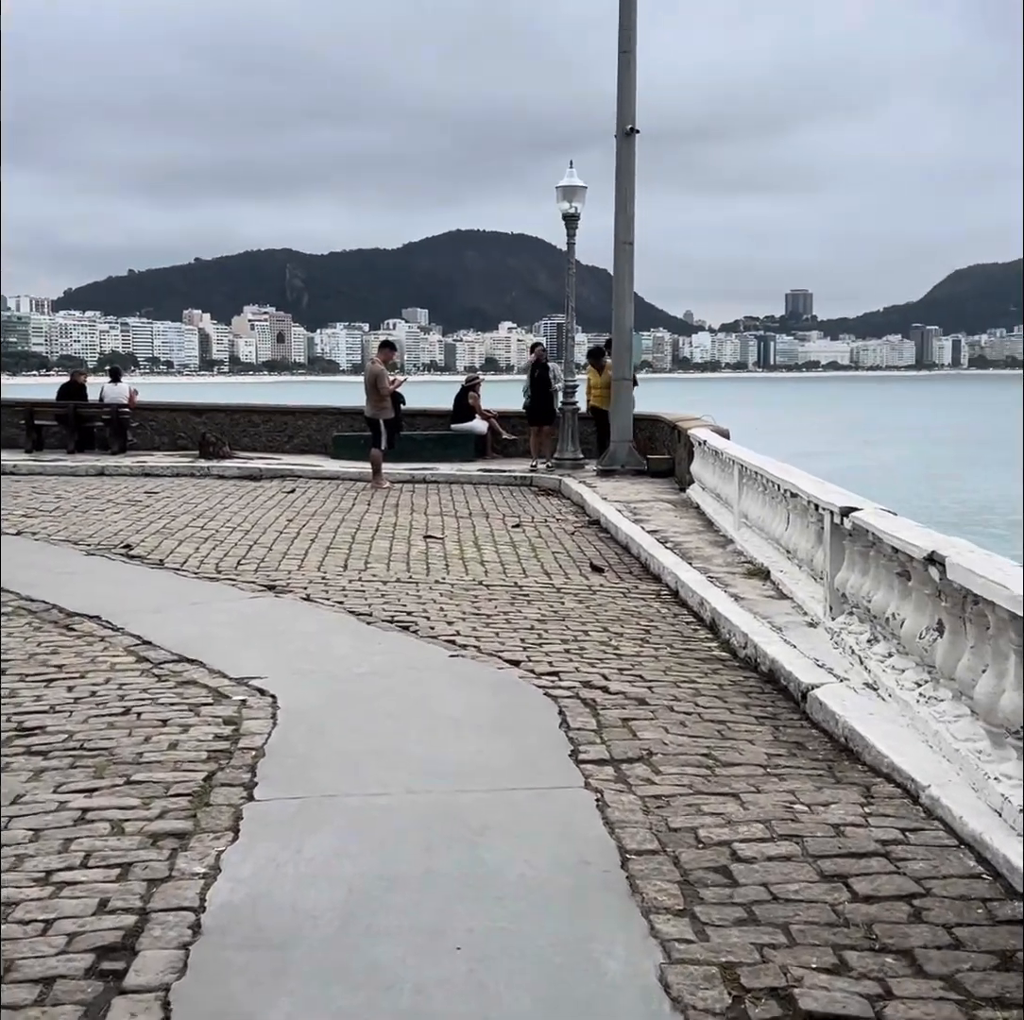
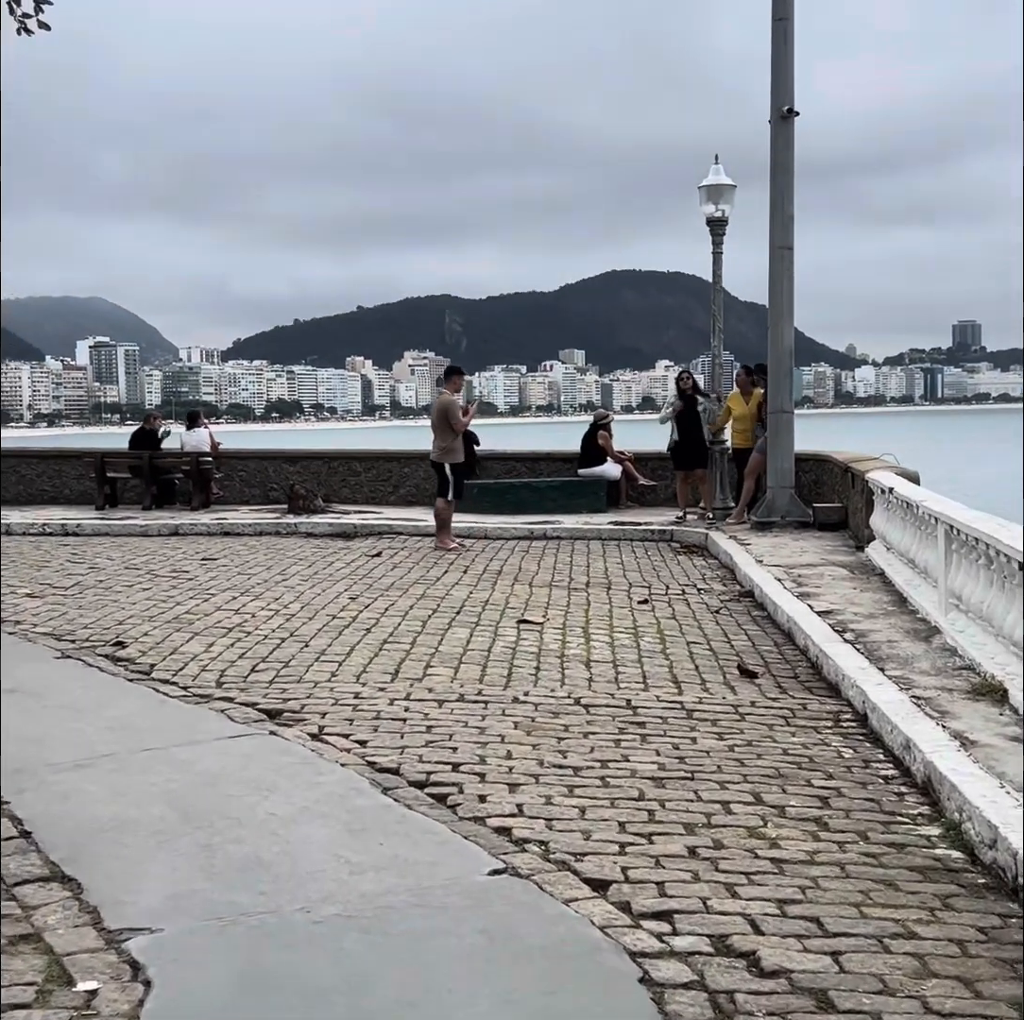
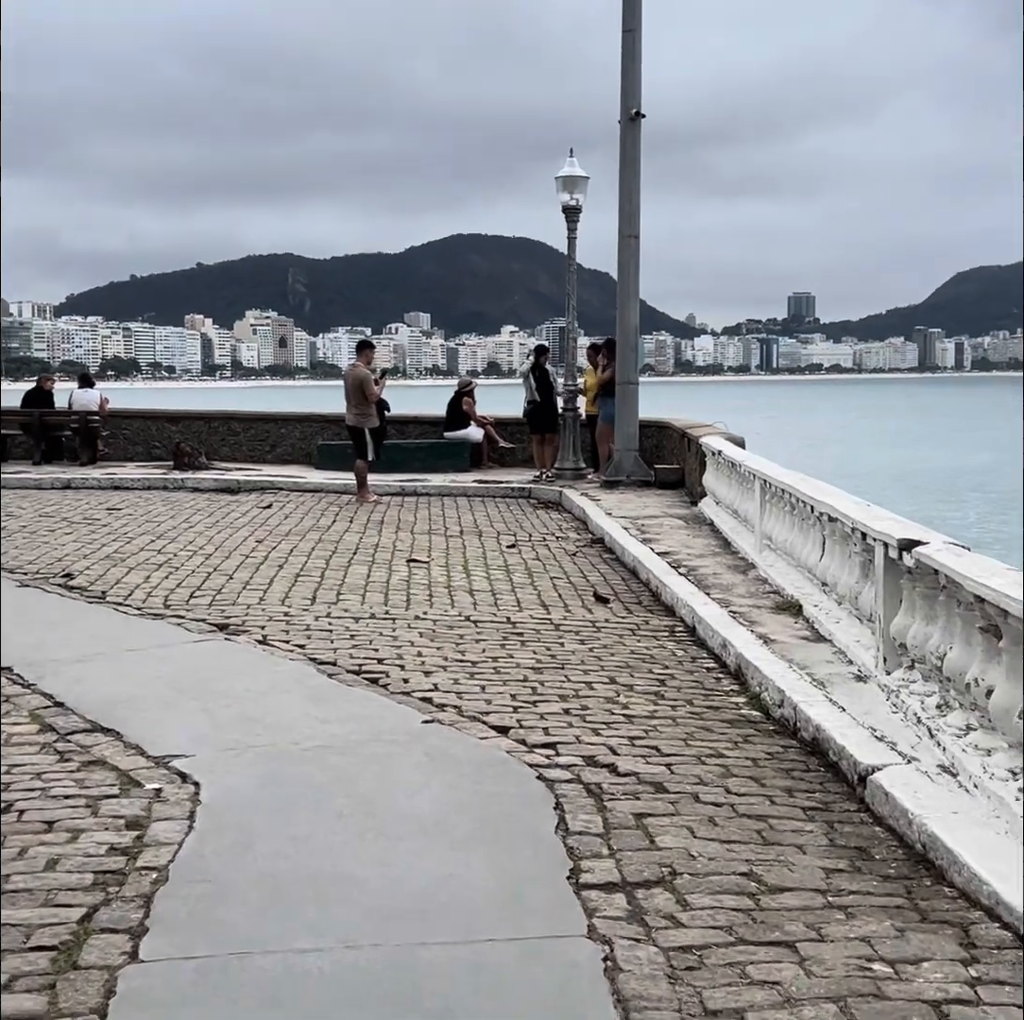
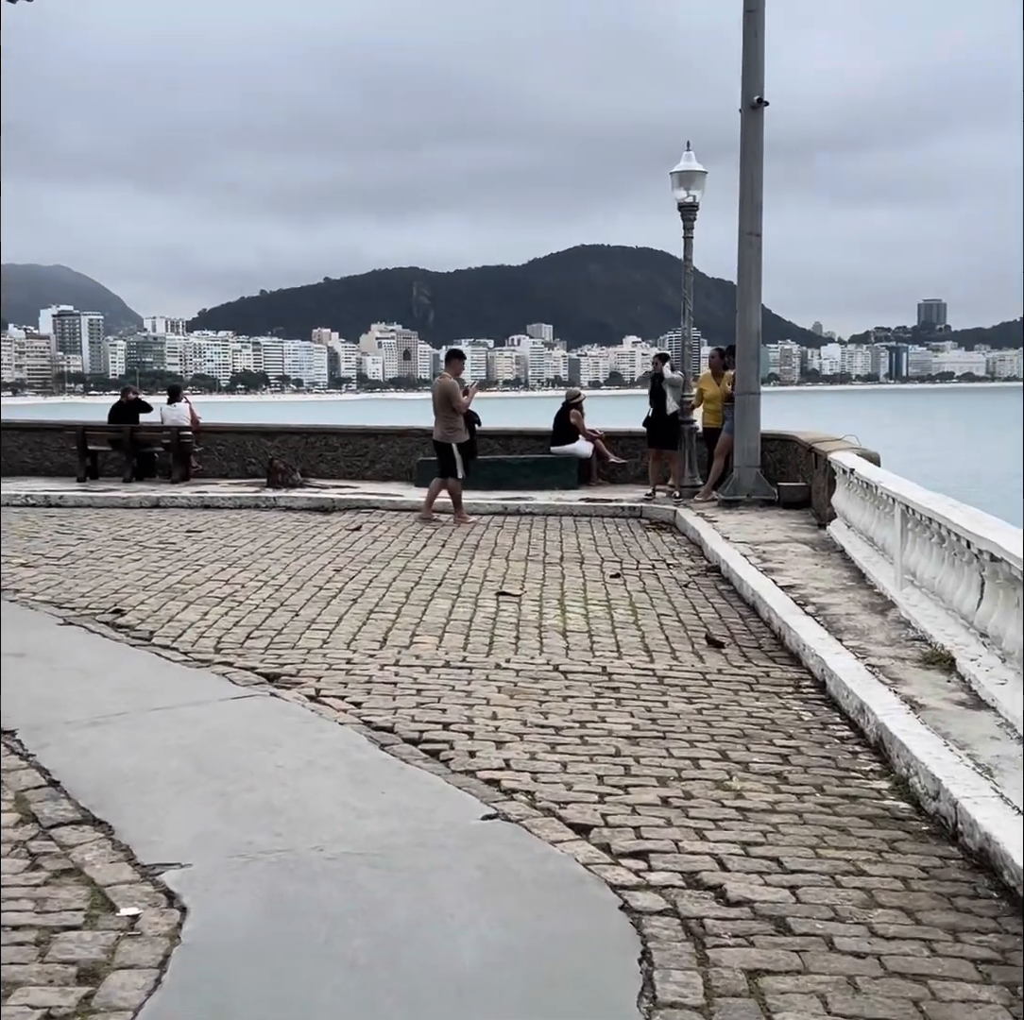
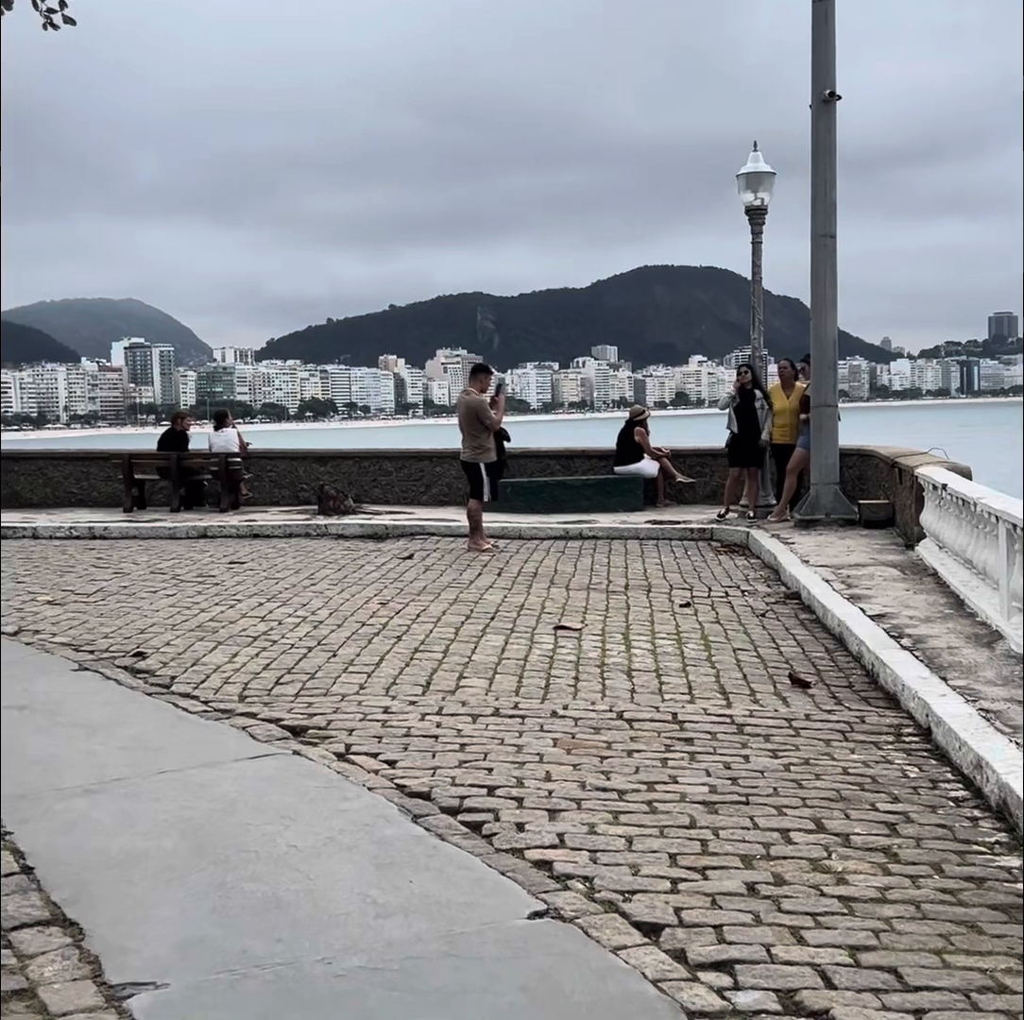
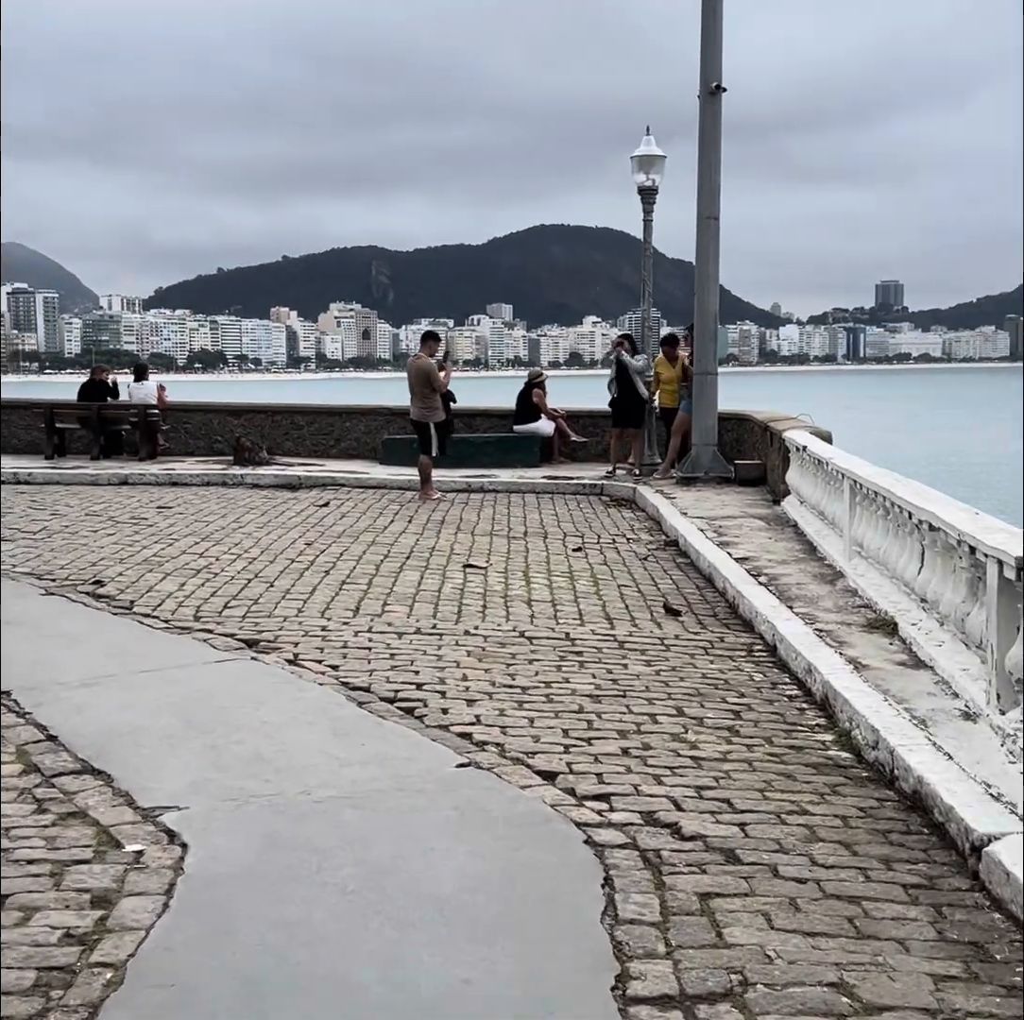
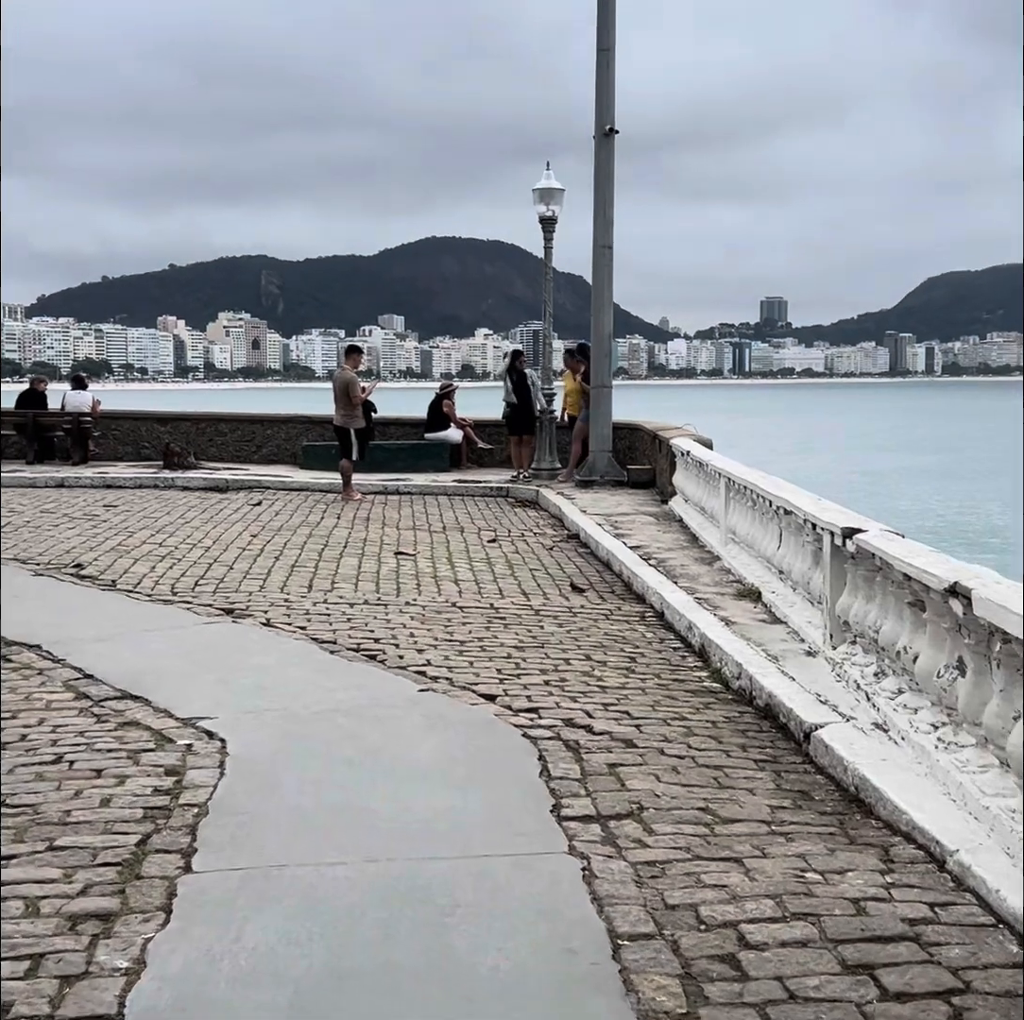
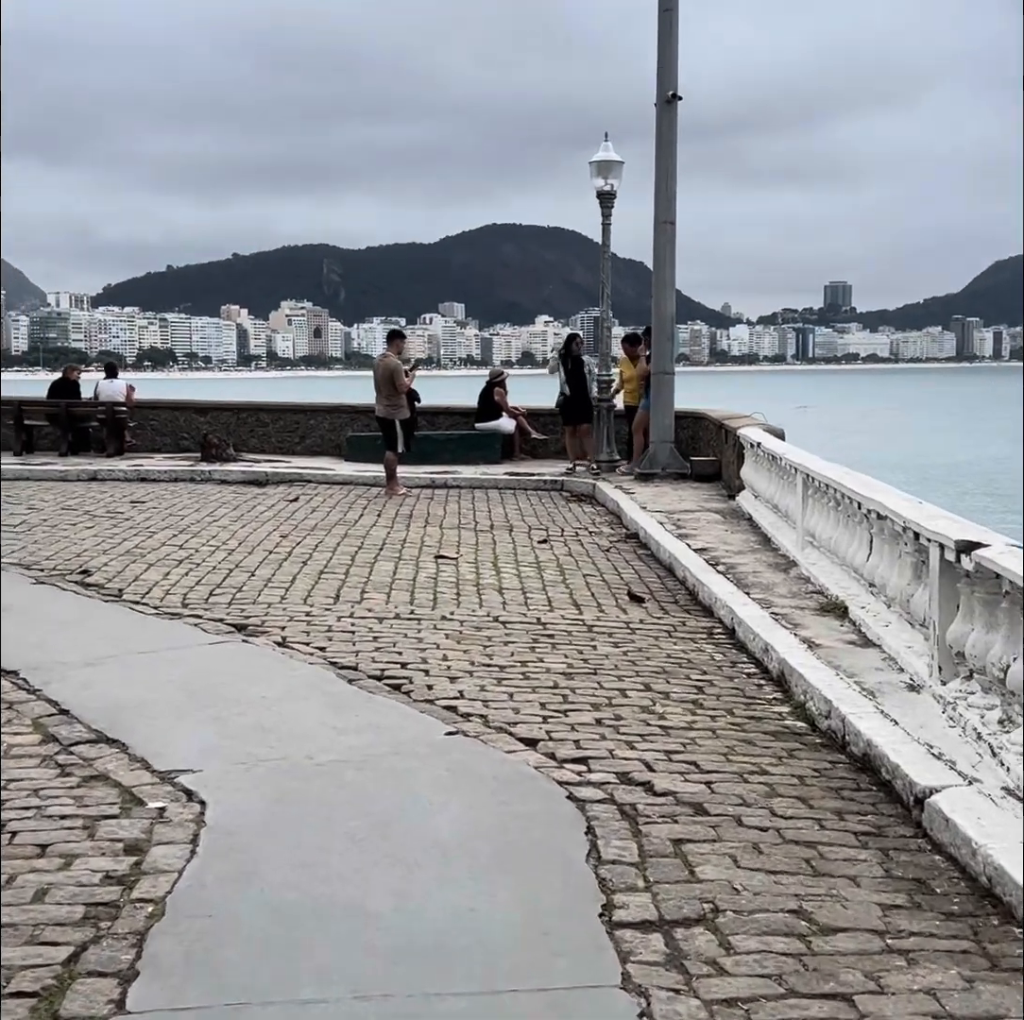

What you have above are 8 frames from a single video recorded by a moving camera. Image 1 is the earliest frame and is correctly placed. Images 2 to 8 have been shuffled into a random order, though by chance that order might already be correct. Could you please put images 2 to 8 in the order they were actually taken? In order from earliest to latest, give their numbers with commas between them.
7, 3, 8, 6, 4, 2, 5
